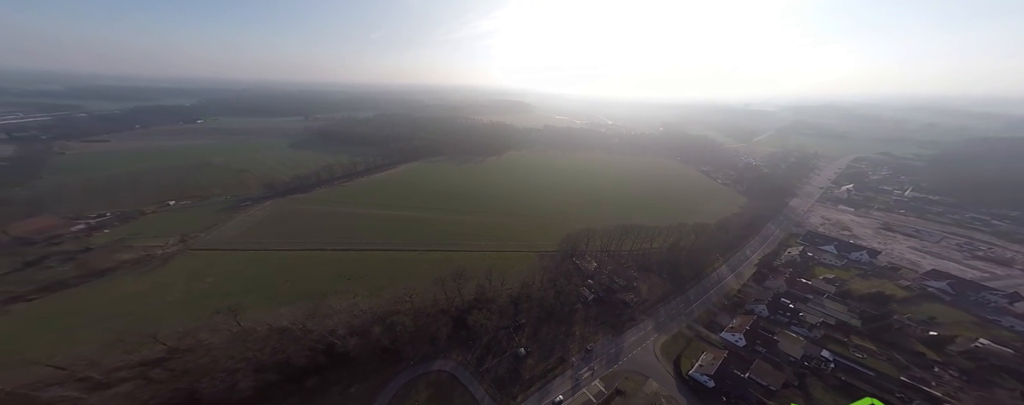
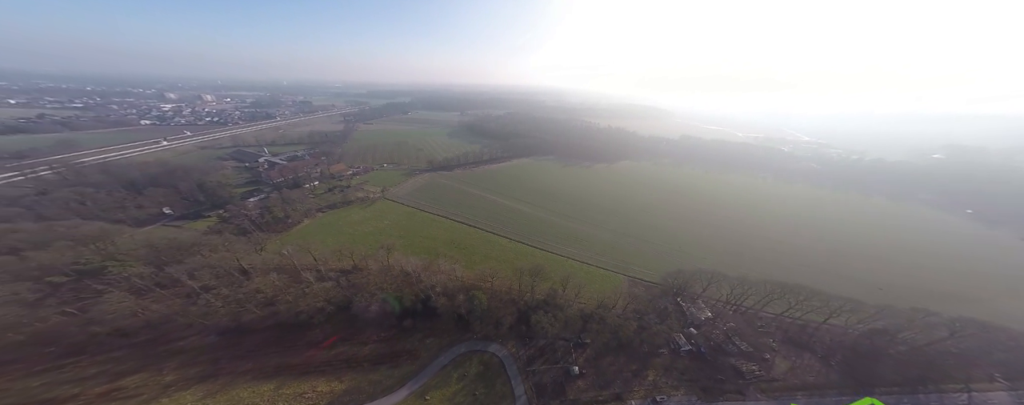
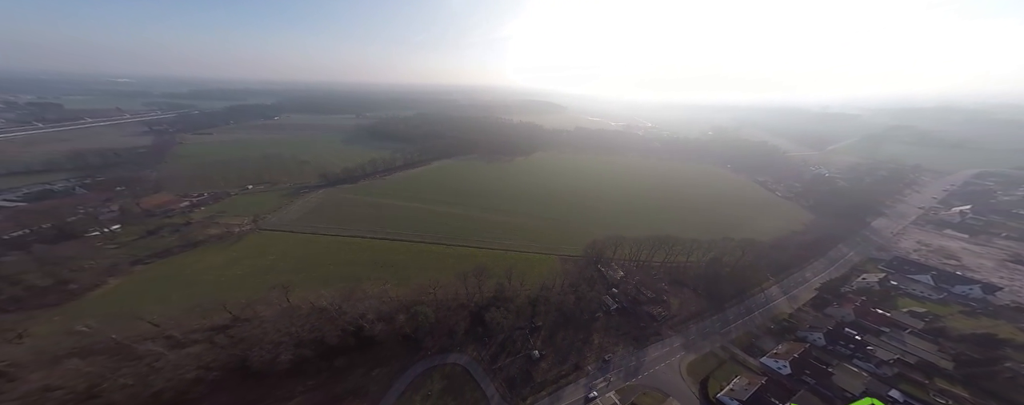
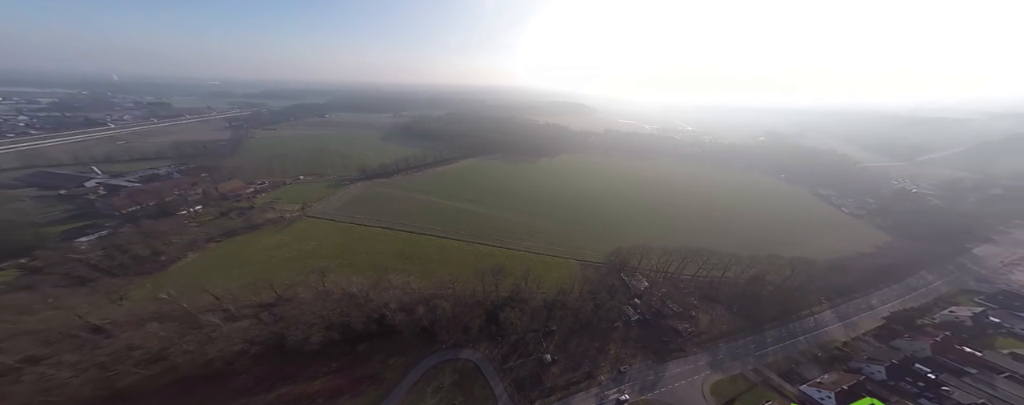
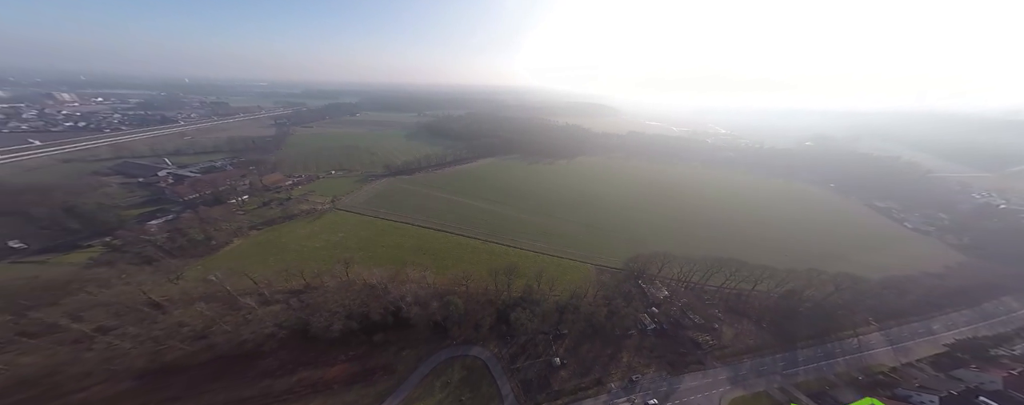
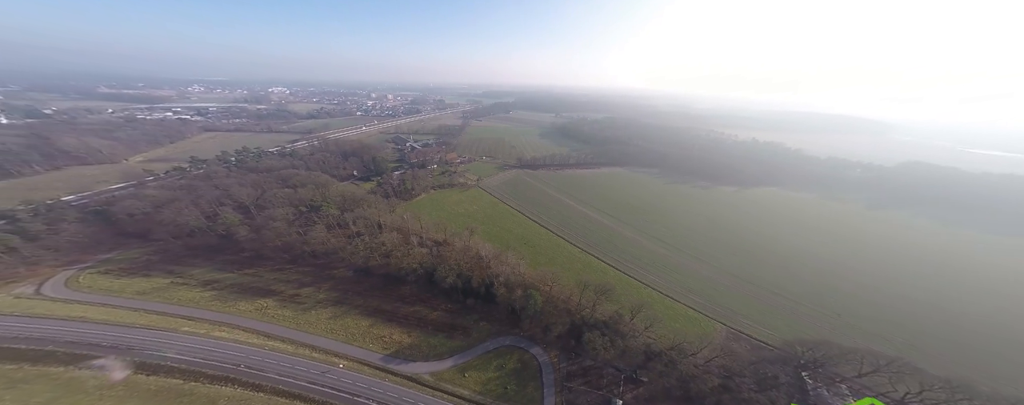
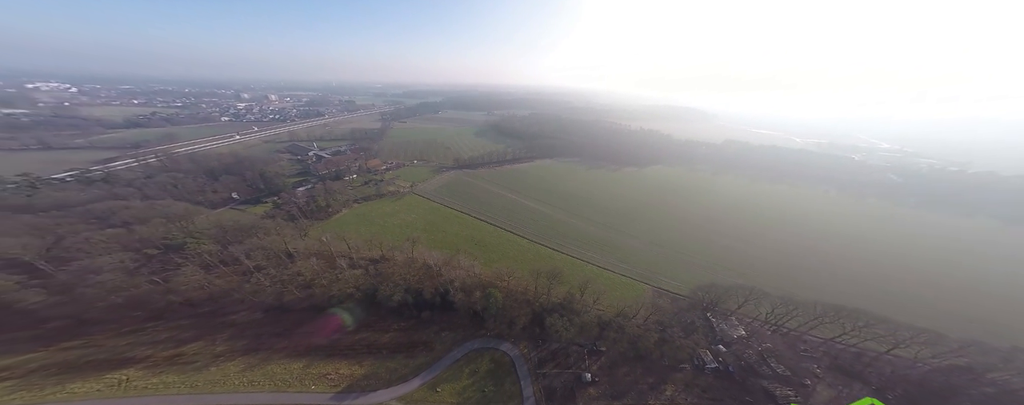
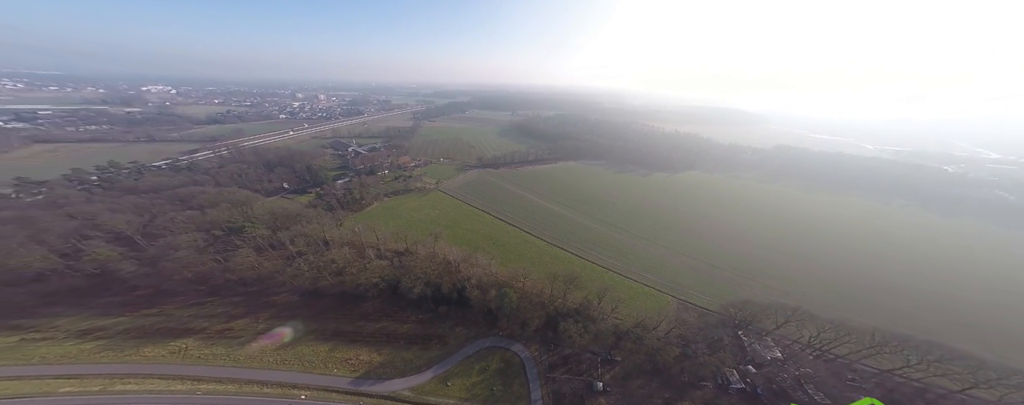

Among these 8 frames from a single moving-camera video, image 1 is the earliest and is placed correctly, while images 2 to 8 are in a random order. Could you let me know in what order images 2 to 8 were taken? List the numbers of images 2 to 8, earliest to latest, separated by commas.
3, 4, 5, 2, 7, 8, 6
